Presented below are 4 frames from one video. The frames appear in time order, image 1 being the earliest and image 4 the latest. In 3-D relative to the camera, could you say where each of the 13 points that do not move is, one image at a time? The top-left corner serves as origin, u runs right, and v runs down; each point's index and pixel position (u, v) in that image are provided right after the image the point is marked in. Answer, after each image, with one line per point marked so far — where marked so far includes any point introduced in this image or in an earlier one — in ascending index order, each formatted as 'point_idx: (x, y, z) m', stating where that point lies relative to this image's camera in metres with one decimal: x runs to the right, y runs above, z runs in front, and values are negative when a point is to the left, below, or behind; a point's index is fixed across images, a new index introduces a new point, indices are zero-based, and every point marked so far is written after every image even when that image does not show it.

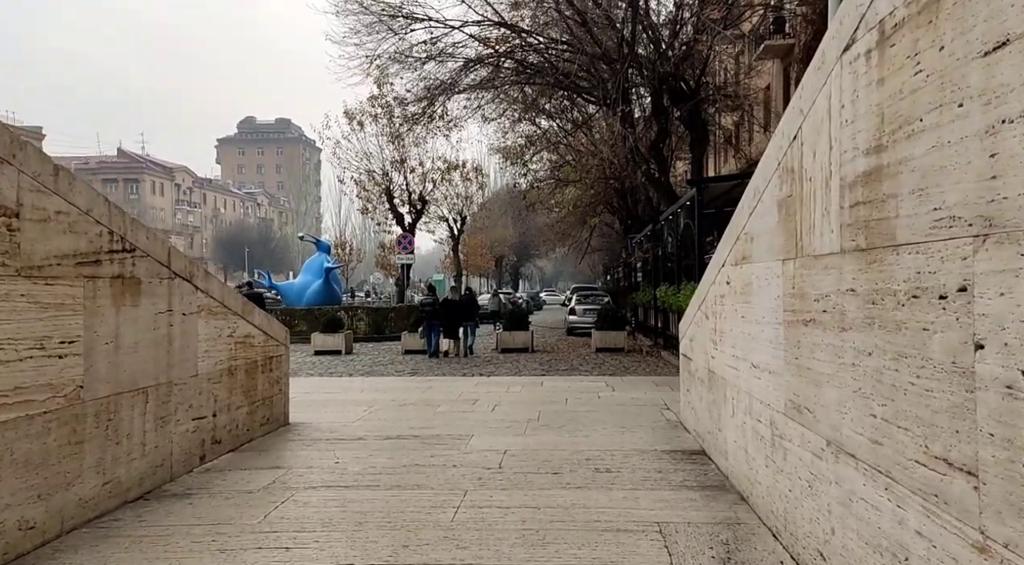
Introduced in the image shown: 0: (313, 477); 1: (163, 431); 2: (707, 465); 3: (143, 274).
0: (-1.5, -1.4, +7.8) m
1: (-2.5, -1.1, +7.6) m
2: (+1.4, -1.4, +7.8) m
3: (-2.5, +0.1, +7.3) m
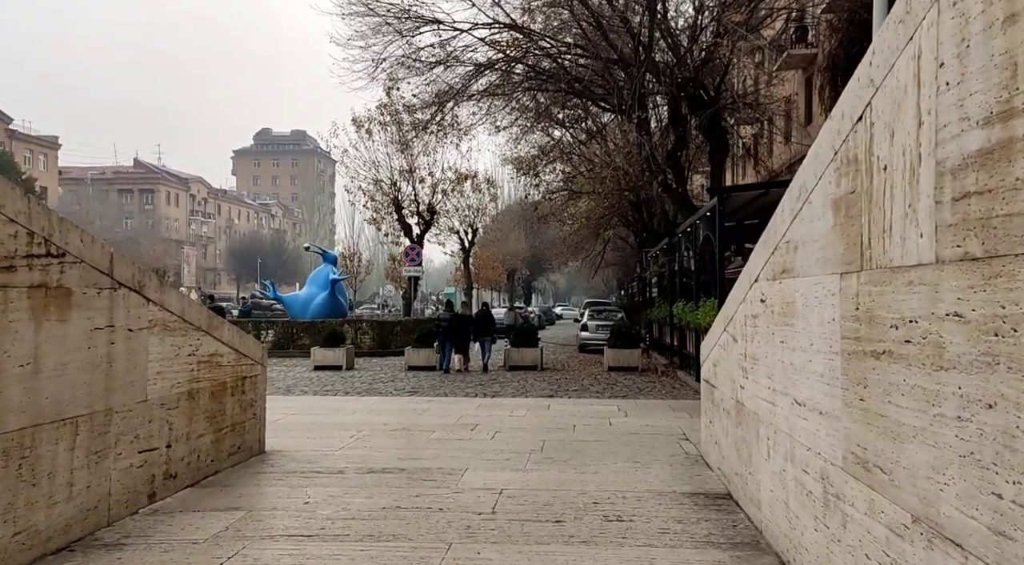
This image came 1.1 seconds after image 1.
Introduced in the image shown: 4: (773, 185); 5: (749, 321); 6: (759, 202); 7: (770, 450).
0: (-1.5, -1.5, +6.7) m
1: (-2.5, -1.1, +6.5) m
2: (+1.4, -1.5, +6.7) m
3: (-2.6, 0.0, +6.3) m
4: (+3.7, +1.4, +15.1) m
5: (+1.5, -0.2, +6.6) m
6: (+3.9, +1.3, +16.9) m
7: (+1.4, -0.9, +5.8) m
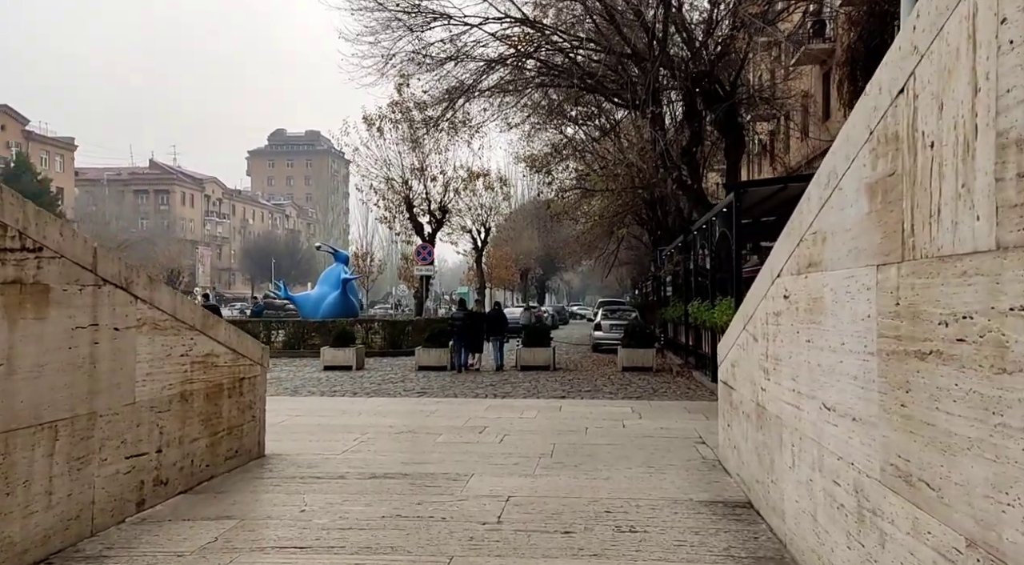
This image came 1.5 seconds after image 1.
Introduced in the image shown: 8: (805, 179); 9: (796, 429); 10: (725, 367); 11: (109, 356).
0: (-1.5, -1.5, +6.4) m
1: (-2.5, -1.1, +6.1) m
2: (+1.4, -1.4, +6.3) m
3: (-2.5, 0.0, +5.9) m
4: (+3.9, +1.4, +14.7) m
5: (+1.5, -0.2, +6.2) m
6: (+4.1, +1.3, +16.5) m
7: (+1.4, -0.9, +5.4) m
8: (+4.1, +1.4, +14.8) m
9: (+1.4, -0.7, +5.4) m
10: (+1.7, -0.7, +8.5) m
11: (-2.4, -0.4, +6.4) m
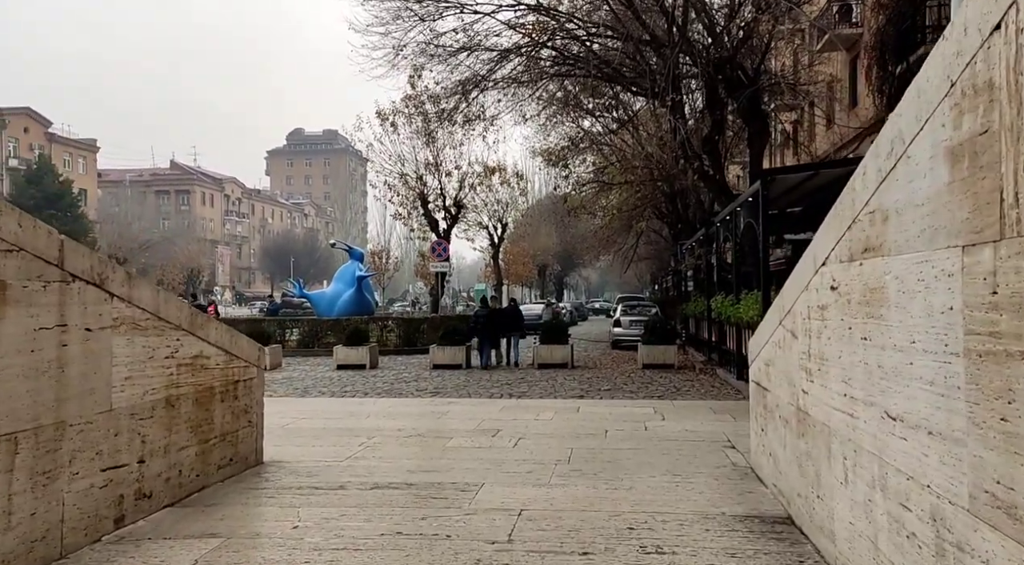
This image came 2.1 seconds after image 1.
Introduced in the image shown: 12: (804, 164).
0: (-1.4, -1.5, +5.7) m
1: (-2.4, -1.1, +5.5) m
2: (+1.5, -1.4, +5.6) m
3: (-2.5, 0.0, +5.3) m
4: (+4.1, +1.5, +14.0) m
5: (+1.6, -0.2, +5.5) m
6: (+4.3, +1.4, +15.7) m
7: (+1.5, -0.8, +4.7) m
8: (+4.3, +1.5, +14.1) m
9: (+1.5, -0.7, +4.7) m
10: (+1.8, -0.6, +7.8) m
11: (-2.4, -0.4, +5.8) m
12: (+3.9, +1.6, +14.1) m
